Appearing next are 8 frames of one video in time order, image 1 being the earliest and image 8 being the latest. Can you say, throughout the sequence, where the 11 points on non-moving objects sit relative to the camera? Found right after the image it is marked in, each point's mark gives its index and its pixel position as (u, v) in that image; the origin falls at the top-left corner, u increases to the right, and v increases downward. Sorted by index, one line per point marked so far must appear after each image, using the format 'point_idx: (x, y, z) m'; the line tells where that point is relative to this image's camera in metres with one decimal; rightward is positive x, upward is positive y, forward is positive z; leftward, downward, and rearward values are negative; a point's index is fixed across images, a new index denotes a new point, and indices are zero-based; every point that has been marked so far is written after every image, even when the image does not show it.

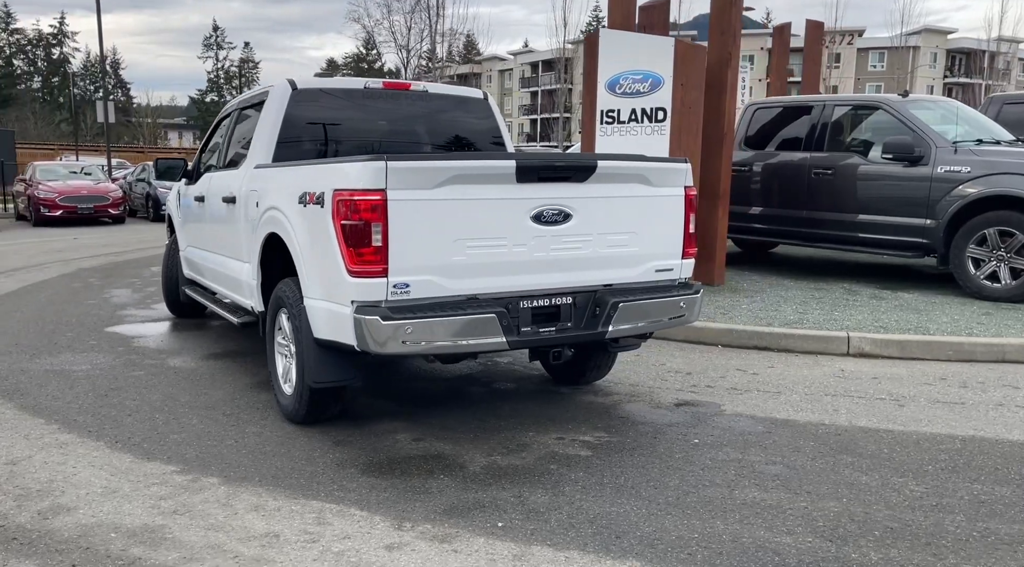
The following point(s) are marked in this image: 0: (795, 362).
0: (+2.3, -0.6, +6.7) m
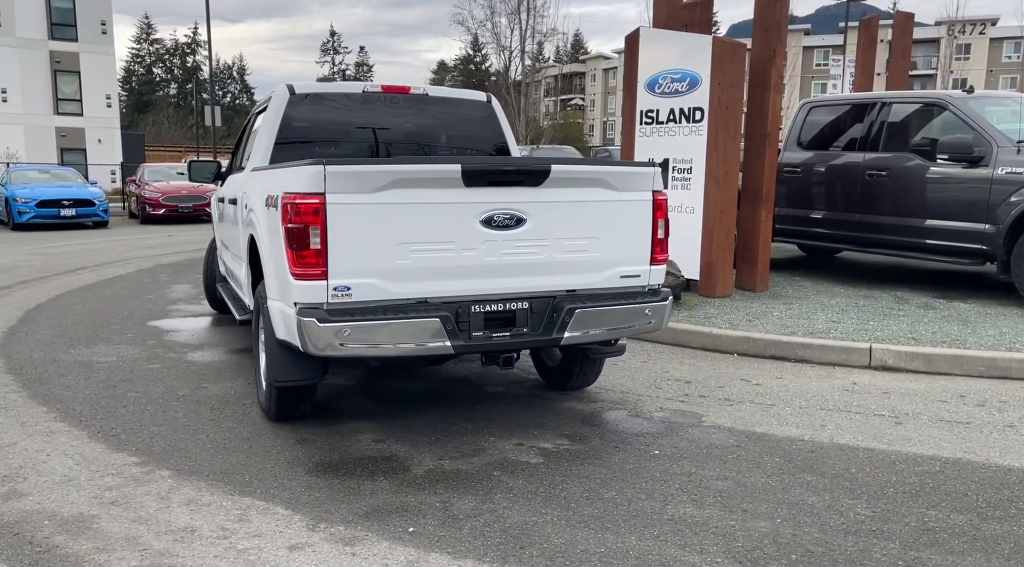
0: (+2.3, -0.7, +6.4) m
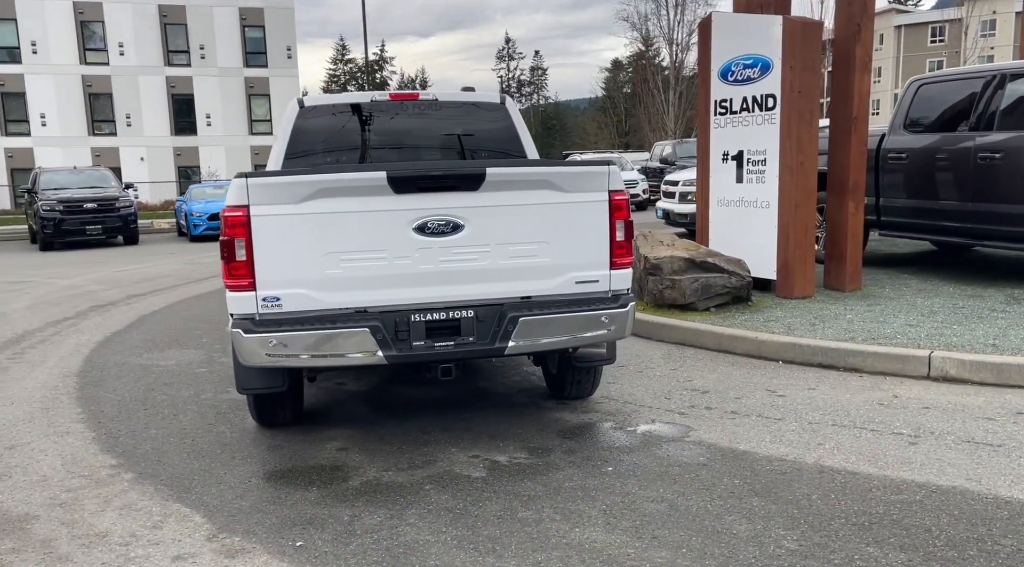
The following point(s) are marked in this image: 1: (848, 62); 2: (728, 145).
0: (+2.4, -0.7, +5.8) m
1: (+3.7, +2.4, +9.0) m
2: (+2.5, +1.6, +9.5) m
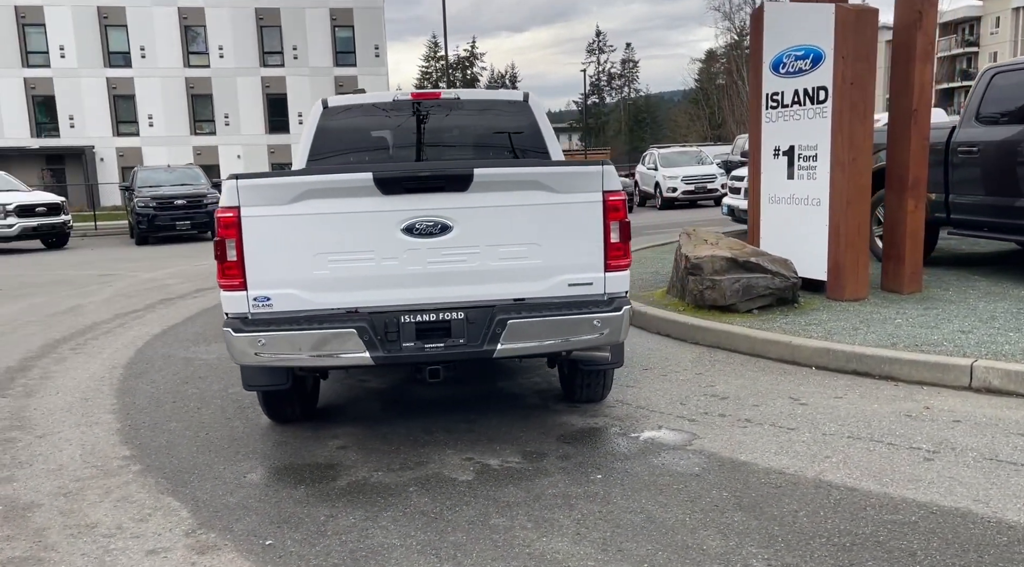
0: (+2.5, -0.7, +5.5) m
1: (+4.1, +2.4, +8.5) m
2: (+3.0, +1.6, +9.2) m
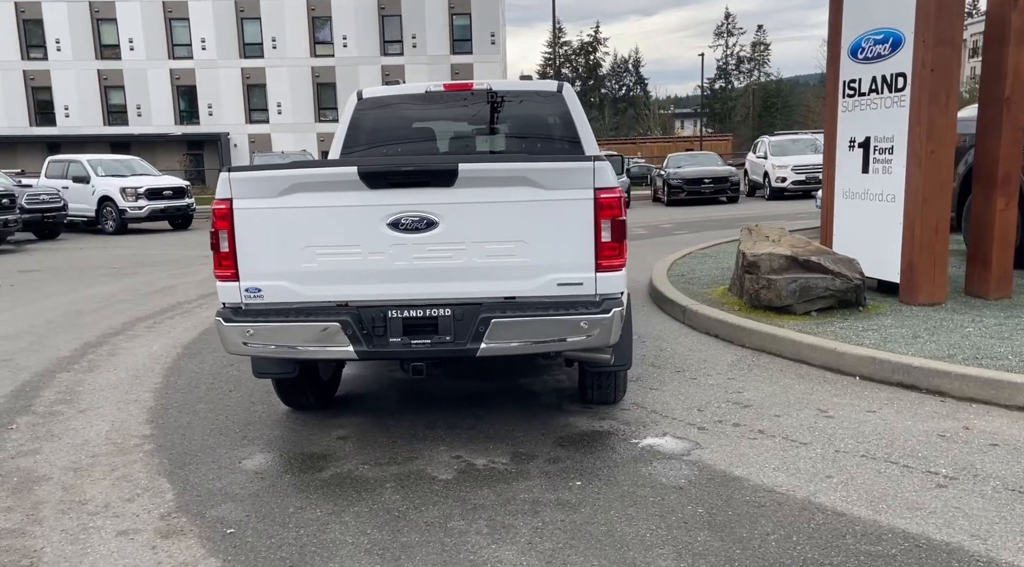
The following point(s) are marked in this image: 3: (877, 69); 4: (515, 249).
0: (+2.5, -0.8, +5.0) m
1: (+4.6, +2.4, +7.8) m
2: (+3.6, +1.6, +8.6) m
3: (+3.7, +2.1, +8.2) m
4: (0.0, +0.2, +4.1) m
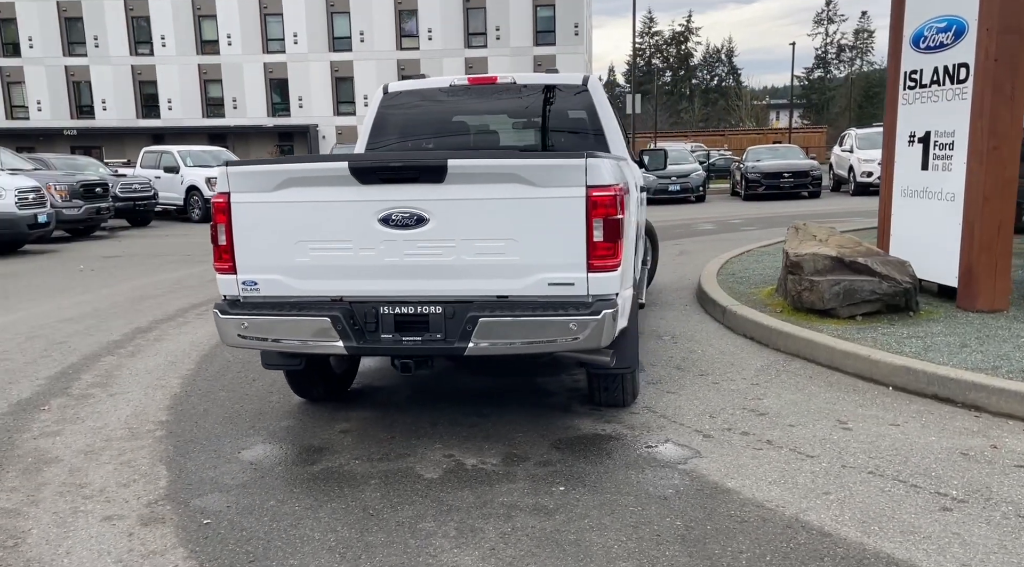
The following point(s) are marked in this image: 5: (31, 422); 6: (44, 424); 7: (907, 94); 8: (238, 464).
0: (+2.5, -0.8, +4.7) m
1: (+5.0, +2.3, +7.2) m
2: (+4.0, +1.6, +8.1) m
3: (+4.0, +2.1, +7.7) m
4: (0.0, +0.2, +4.0) m
5: (-3.1, -0.9, +5.3) m
6: (-3.0, -0.9, +5.2) m
7: (+4.0, +1.9, +8.3) m
8: (-1.4, -1.0, +4.3) m
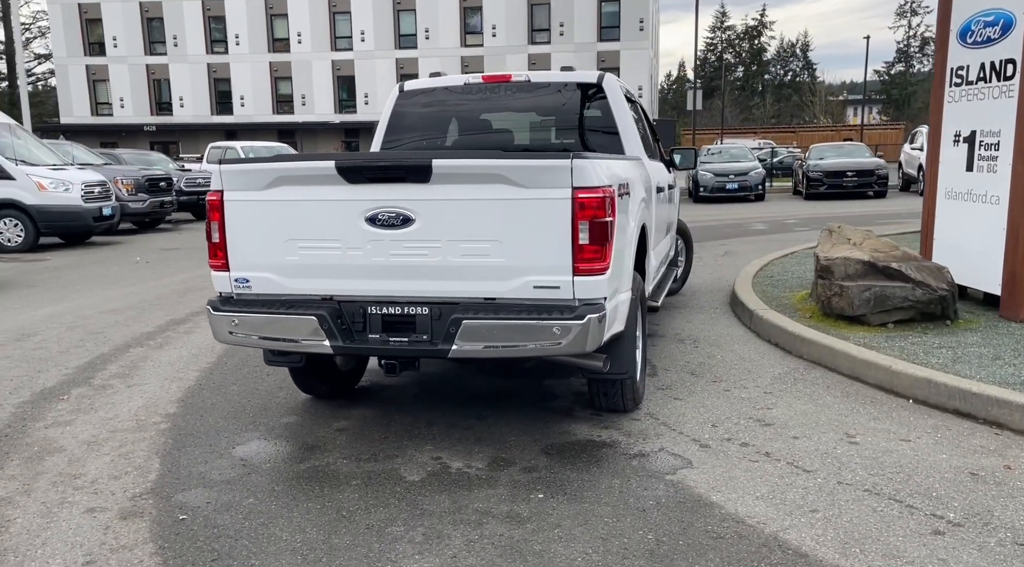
0: (+2.5, -0.9, +4.5) m
1: (+5.1, +2.2, +6.7) m
2: (+4.3, +1.5, +7.8) m
3: (+4.3, +2.0, +7.4) m
4: (-0.1, +0.2, +4.0) m
5: (-3.1, -0.9, +5.4) m
6: (-3.0, -0.9, +5.4) m
7: (+4.2, +1.8, +7.9) m
8: (-1.5, -0.9, +4.4) m
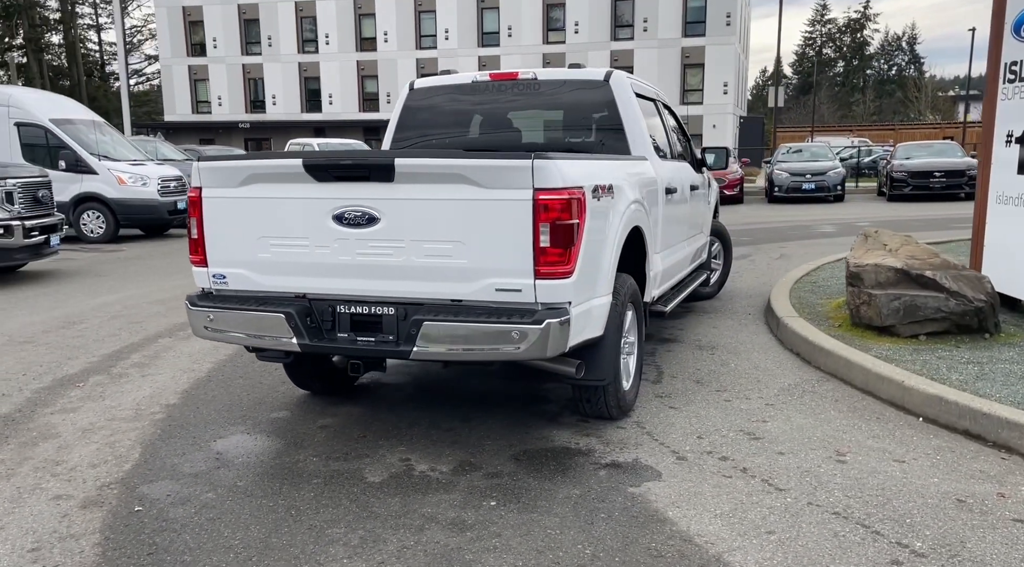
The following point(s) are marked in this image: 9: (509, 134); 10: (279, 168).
0: (+2.3, -0.9, +4.2) m
1: (+5.2, +2.1, +6.2) m
2: (+4.5, +1.4, +7.3) m
3: (+4.4, +2.0, +6.9) m
4: (-0.3, +0.2, +3.9) m
5: (-3.1, -0.8, +5.7) m
6: (-3.0, -0.8, +5.6) m
7: (+4.5, +1.8, +7.4) m
8: (-1.7, -0.9, +4.5) m
9: (0.0, +1.1, +6.2) m
10: (-1.2, +0.6, +4.1) m
